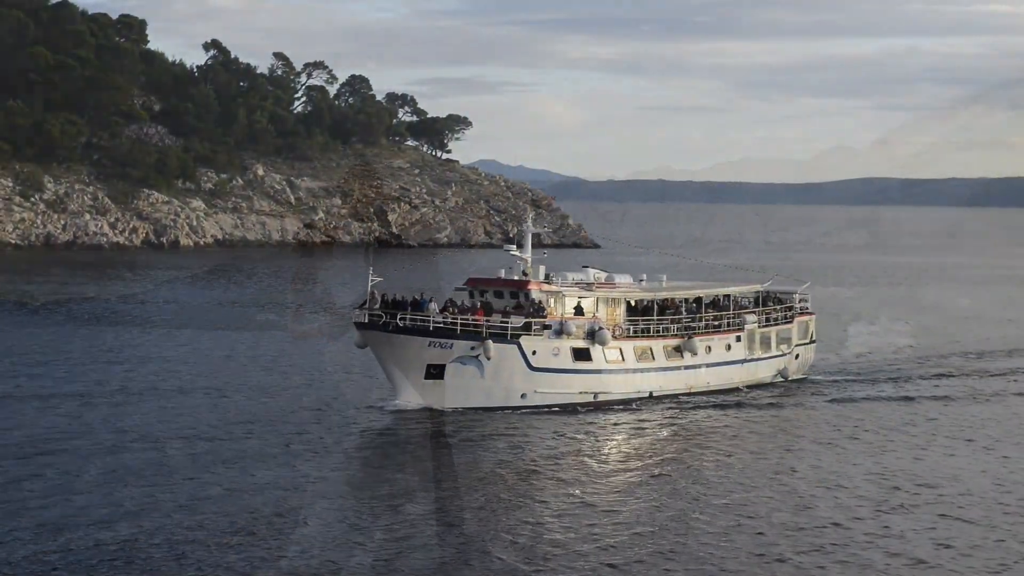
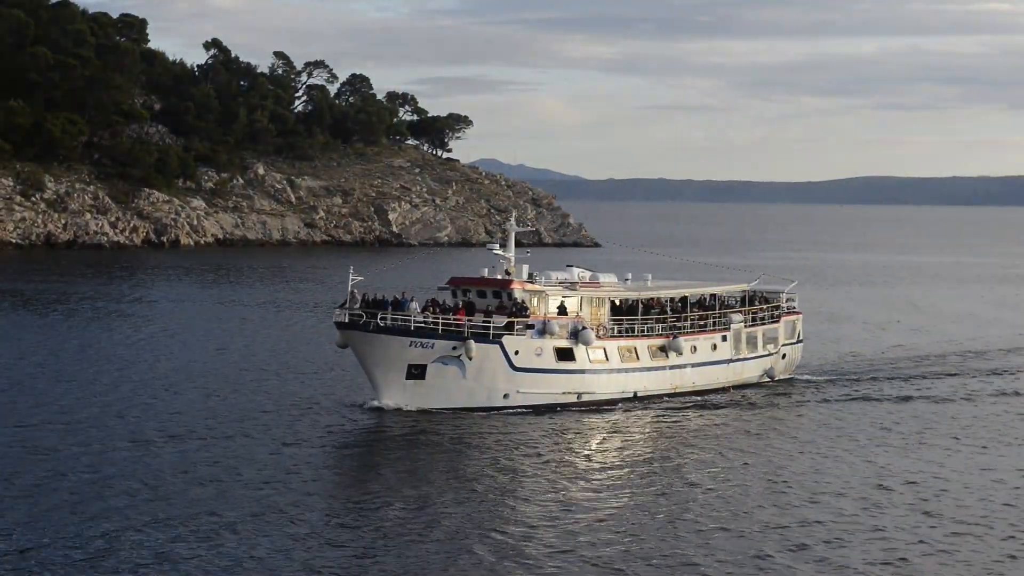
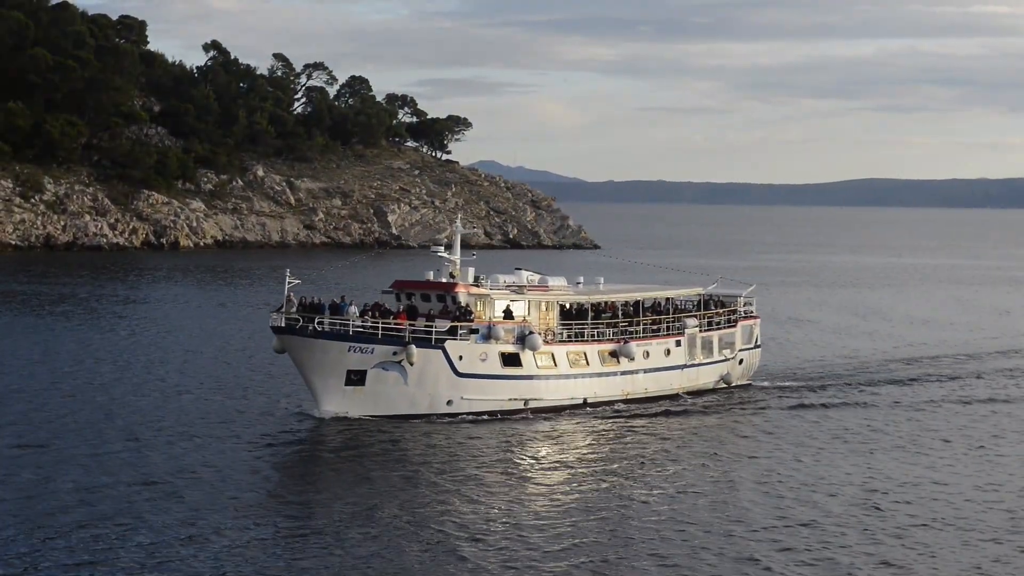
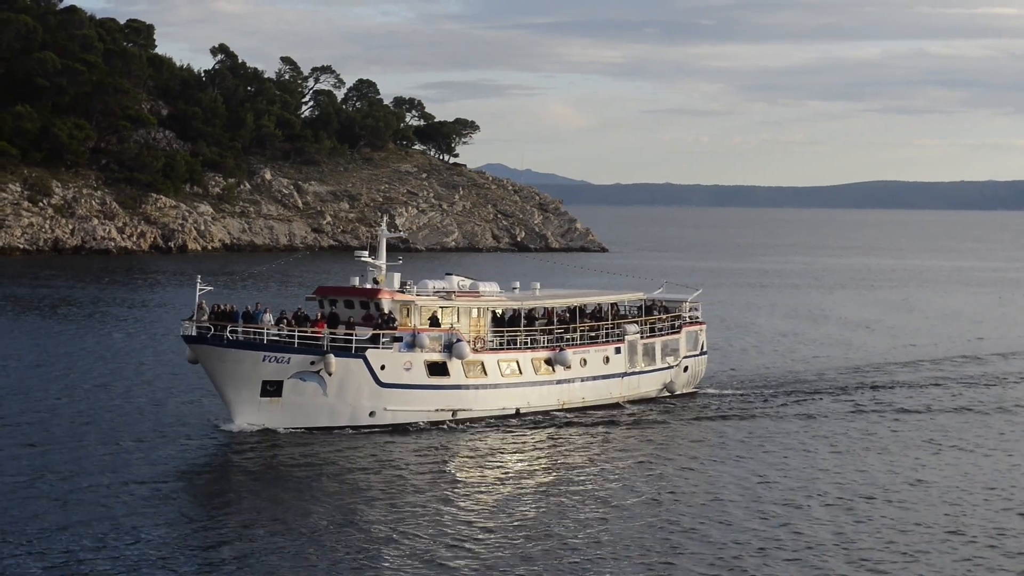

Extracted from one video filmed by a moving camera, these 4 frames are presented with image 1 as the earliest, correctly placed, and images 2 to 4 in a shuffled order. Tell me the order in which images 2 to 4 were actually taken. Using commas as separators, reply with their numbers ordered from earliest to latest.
2, 3, 4
